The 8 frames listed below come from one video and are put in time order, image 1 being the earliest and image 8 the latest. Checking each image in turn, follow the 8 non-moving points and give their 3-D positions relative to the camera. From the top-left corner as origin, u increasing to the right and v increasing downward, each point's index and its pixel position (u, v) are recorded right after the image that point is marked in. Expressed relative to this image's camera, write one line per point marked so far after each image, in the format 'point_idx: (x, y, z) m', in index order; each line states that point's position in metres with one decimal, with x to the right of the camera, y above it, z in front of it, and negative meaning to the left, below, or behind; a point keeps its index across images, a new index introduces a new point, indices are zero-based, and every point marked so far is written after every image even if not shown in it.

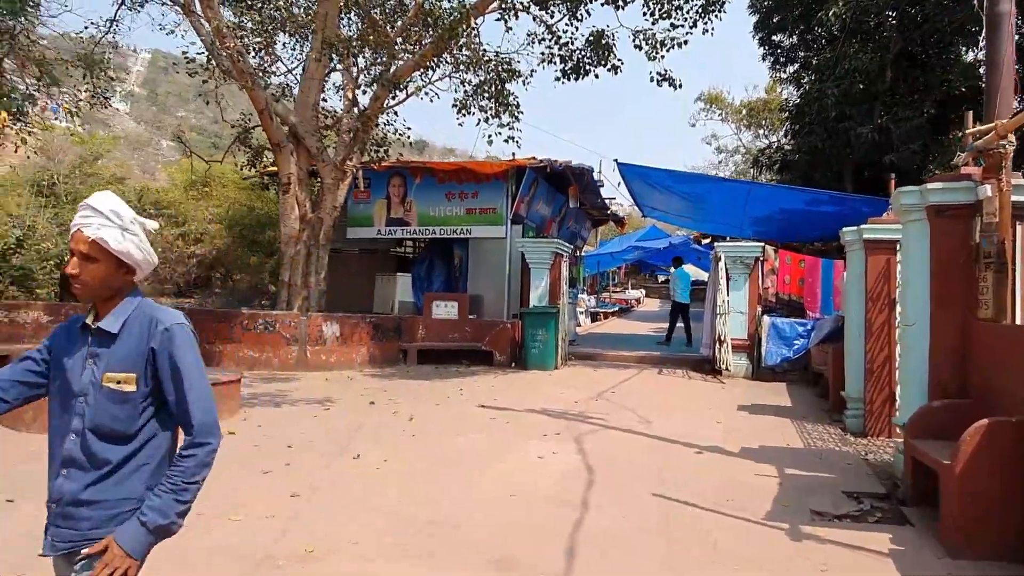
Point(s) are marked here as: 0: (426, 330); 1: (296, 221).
0: (-1.4, -0.7, +11.7) m
1: (-3.5, +1.1, +12.0) m
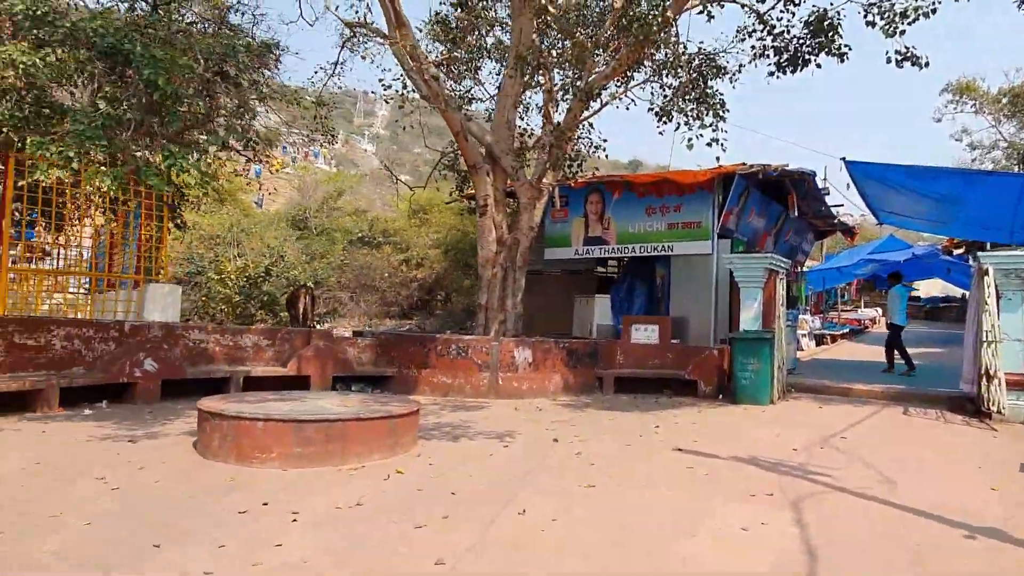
0: (+1.6, -1.0, +11.0) m
1: (-0.3, +0.7, +11.9) m
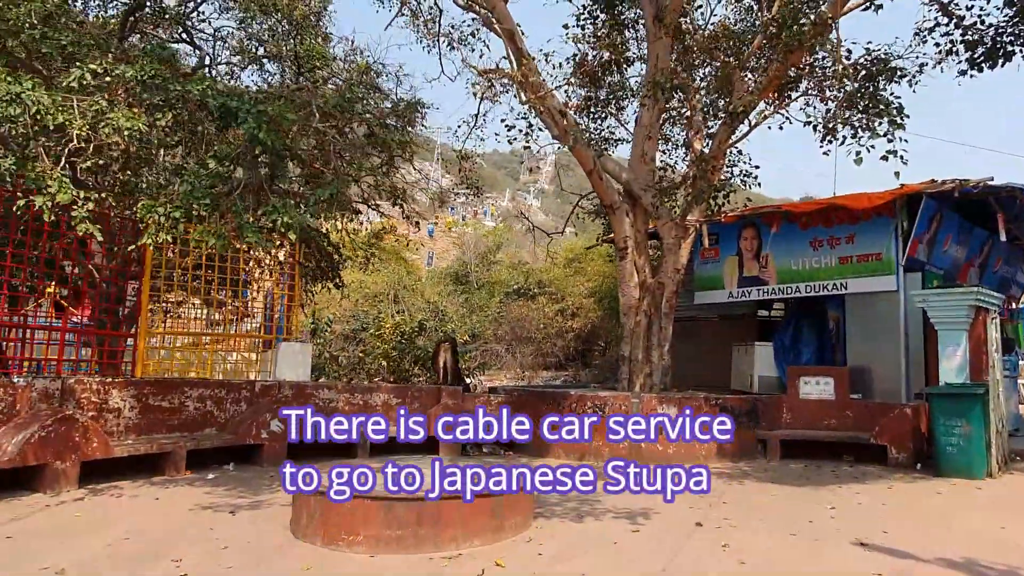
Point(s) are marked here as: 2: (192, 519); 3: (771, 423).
0: (+3.5, -1.6, +9.4) m
1: (+1.8, 0.0, +10.8) m
2: (-2.5, -1.8, +6.0) m
3: (+3.3, -1.7, +9.4) m
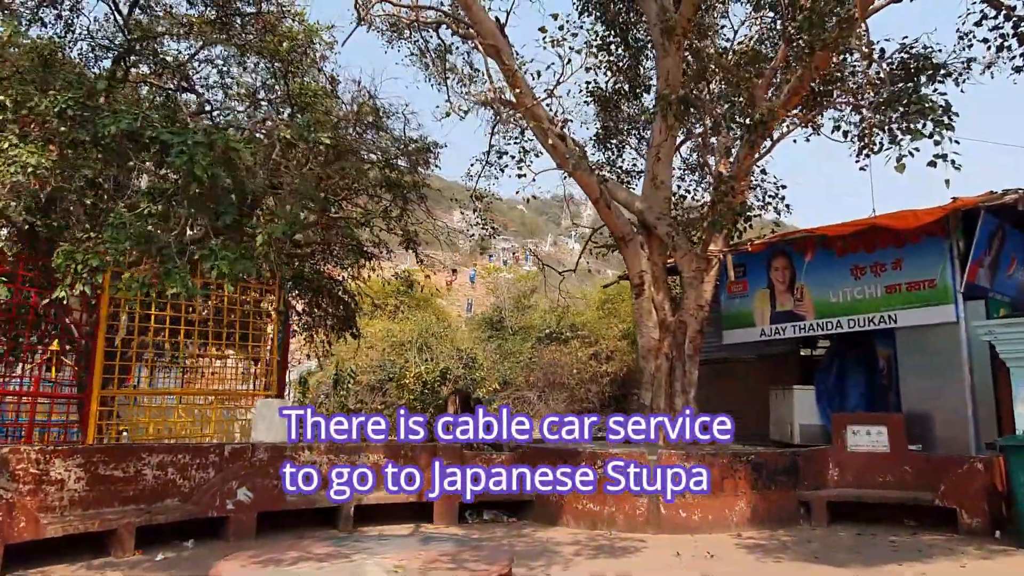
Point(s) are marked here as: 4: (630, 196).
0: (+3.5, -2.0, +8.1) m
1: (+1.9, -0.5, +9.7) m
2: (-2.7, -2.2, +5.0) m
3: (+3.3, -2.1, +8.1) m
4: (+1.5, +1.2, +9.7) m
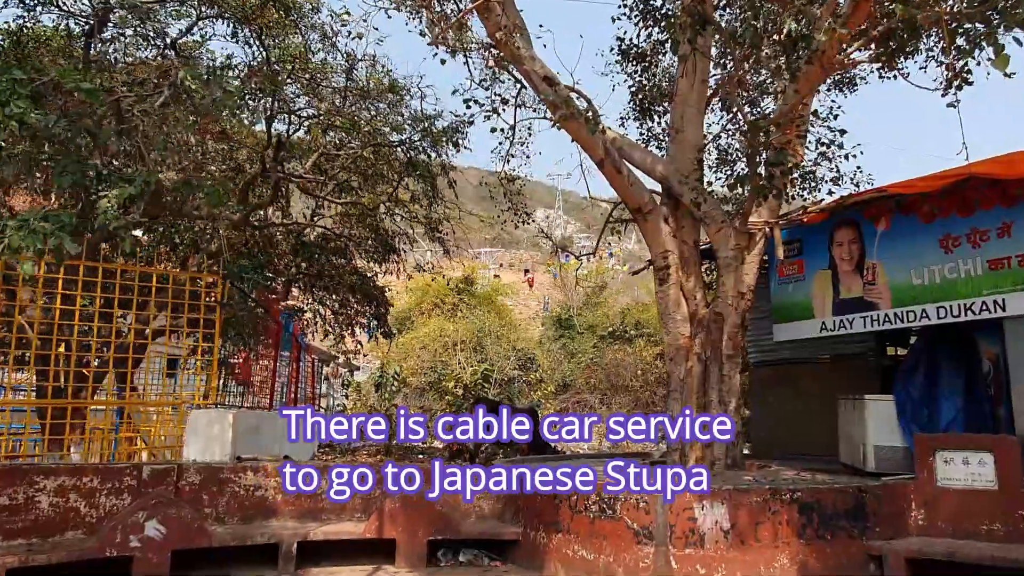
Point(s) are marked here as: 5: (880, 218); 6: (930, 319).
0: (+3.3, -1.8, +6.0) m
1: (+1.8, -0.4, +7.8) m
2: (-3.2, -2.1, +3.6) m
3: (+3.1, -1.9, +6.0) m
4: (+1.4, +1.4, +7.8) m
5: (+3.7, +0.7, +7.6) m
6: (+4.0, -0.3, +7.1) m
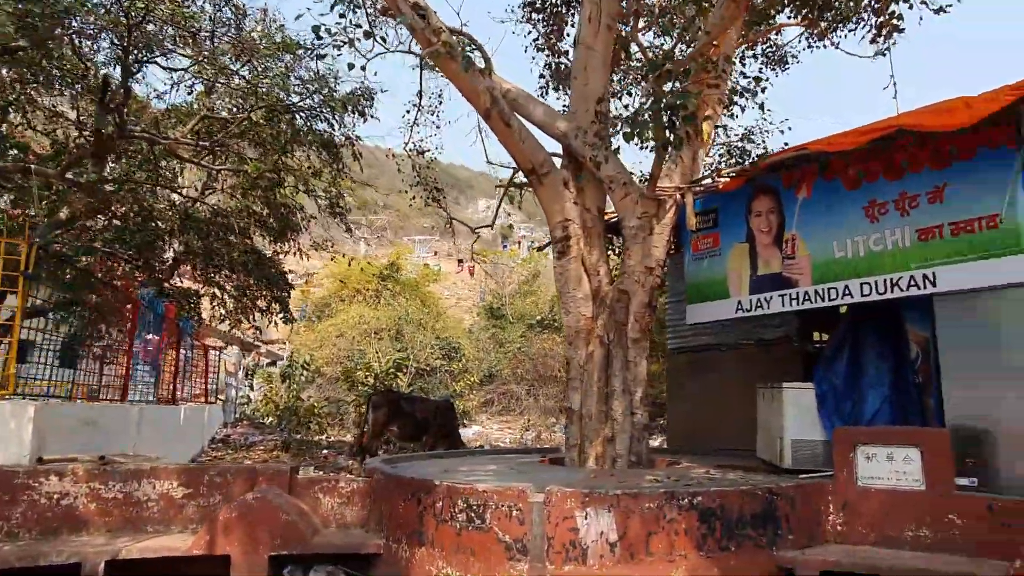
0: (+2.3, -1.6, +5.2) m
1: (+0.7, -0.1, +6.8) m
2: (-4.0, -1.8, +2.3) m
3: (+2.1, -1.7, +5.2) m
4: (+0.3, +1.6, +6.8) m
5: (+2.6, +0.9, +6.8) m
6: (+2.9, -0.1, +6.3) m
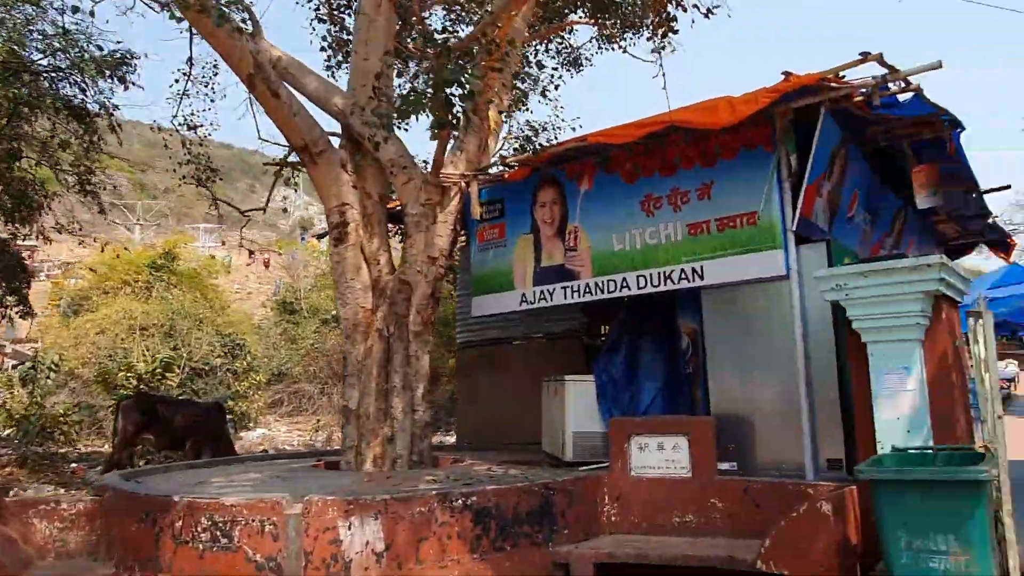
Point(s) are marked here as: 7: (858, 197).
0: (+0.7, -1.5, +5.2) m
1: (-1.3, 0.0, +6.3) m
2: (-4.7, -1.7, +0.8) m
3: (+0.5, -1.6, +5.2) m
4: (-1.5, +1.7, +6.3) m
5: (+0.7, +1.0, +6.8) m
6: (+1.0, 0.0, +6.4) m
7: (+2.9, +0.8, +6.4) m
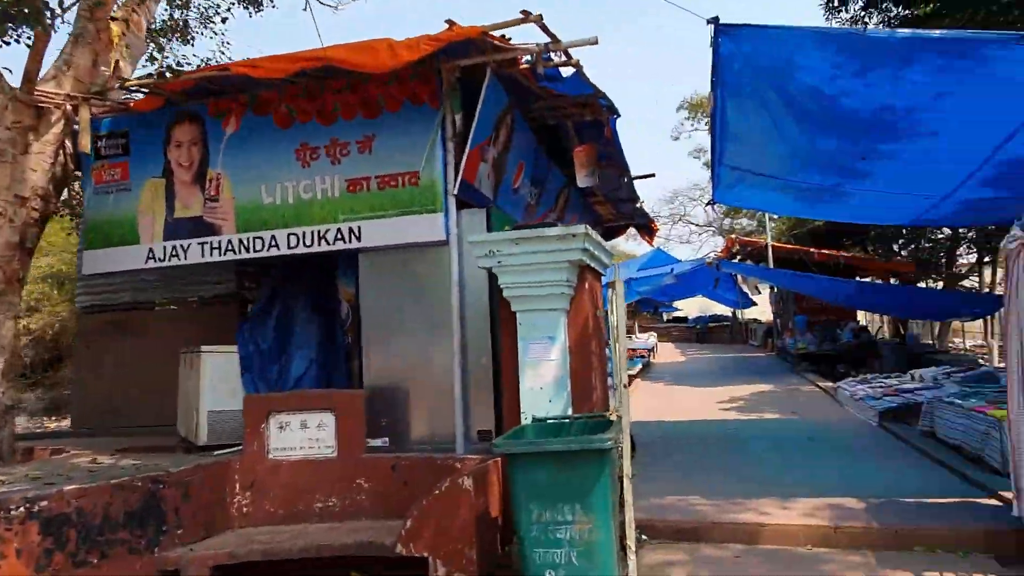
0: (-1.6, -1.3, +4.5) m
1: (-3.8, +0.3, +4.8) m
2: (-4.9, -1.5, -1.7) m
3: (-1.8, -1.4, +4.4) m
4: (-4.0, +2.1, +4.5) m
5: (-2.2, +1.3, +5.9) m
6: (-1.7, +0.3, +5.7) m
7: (0.0, +1.0, +6.4) m
